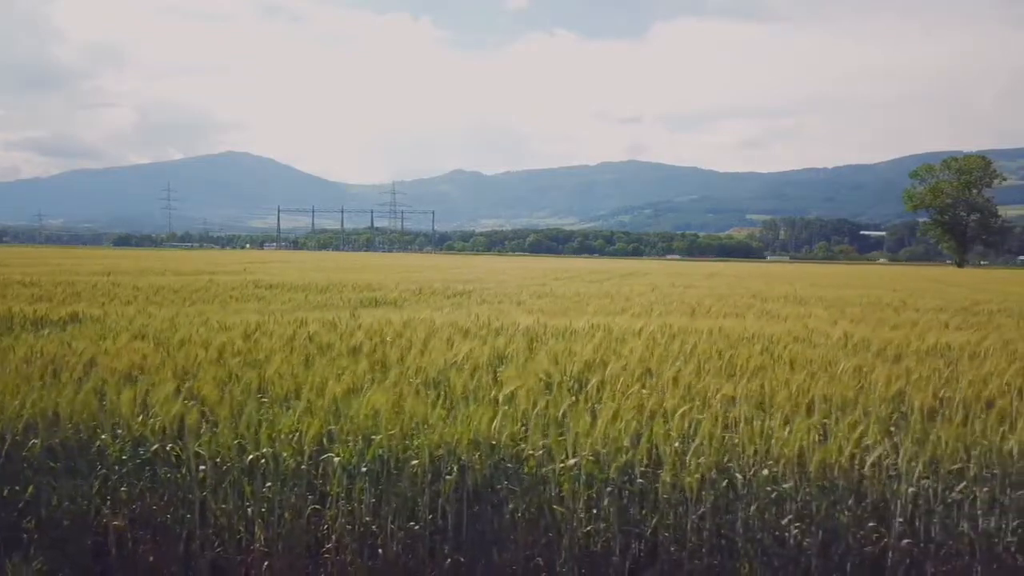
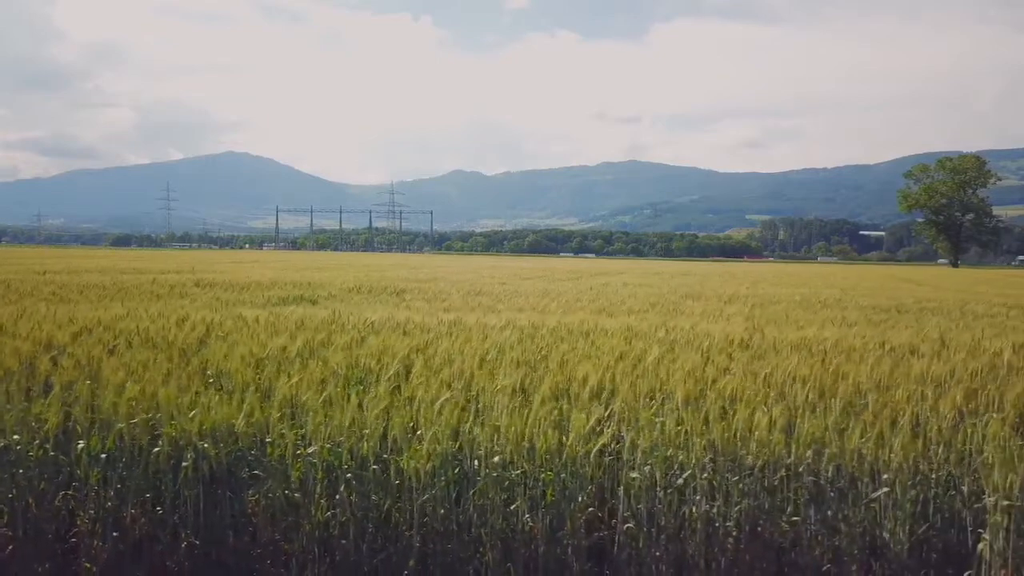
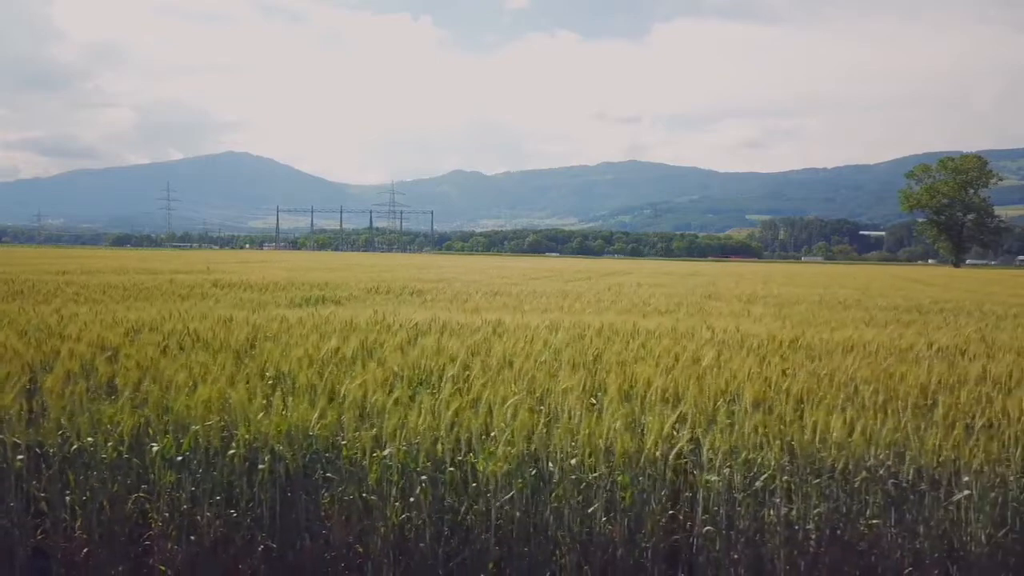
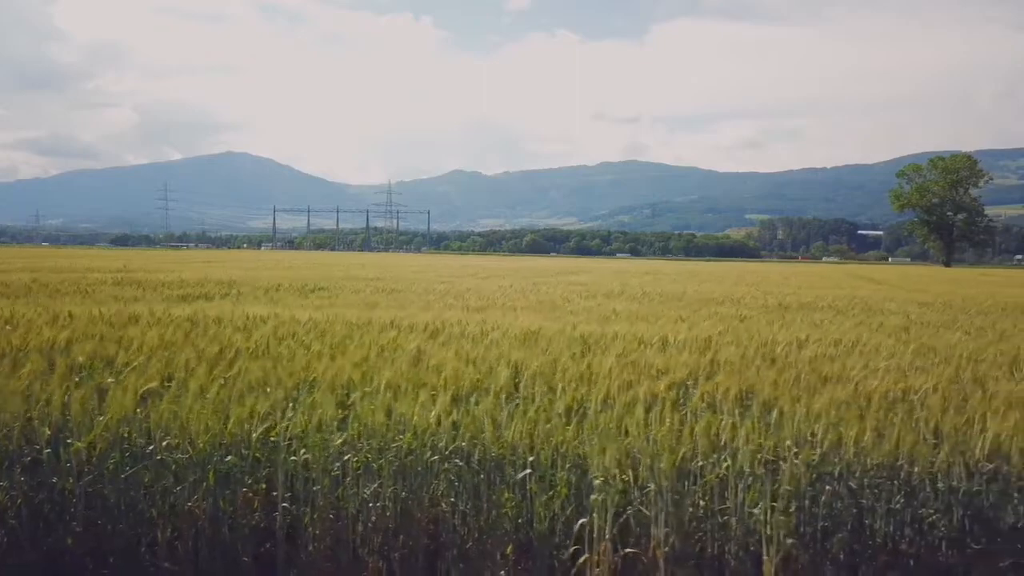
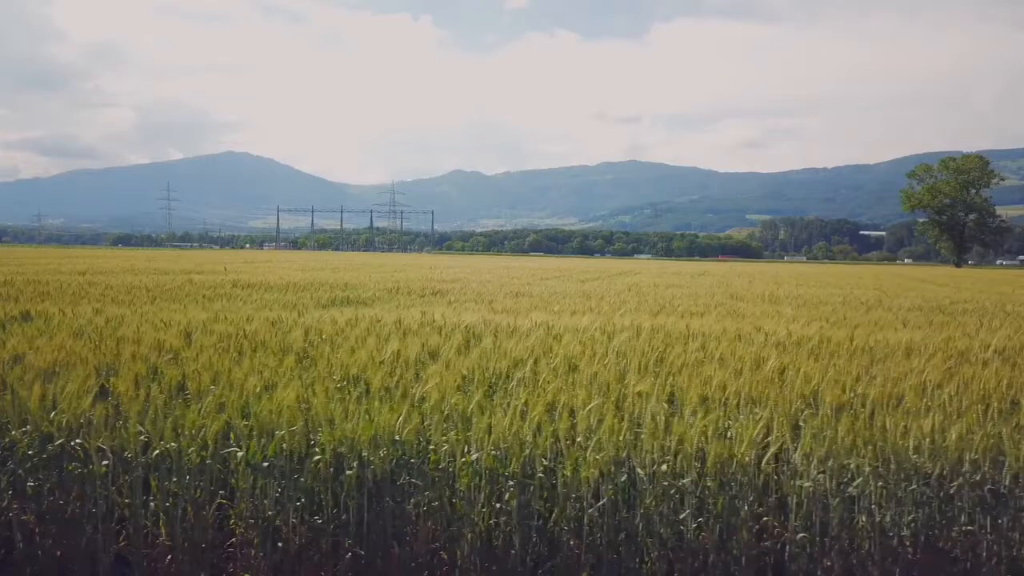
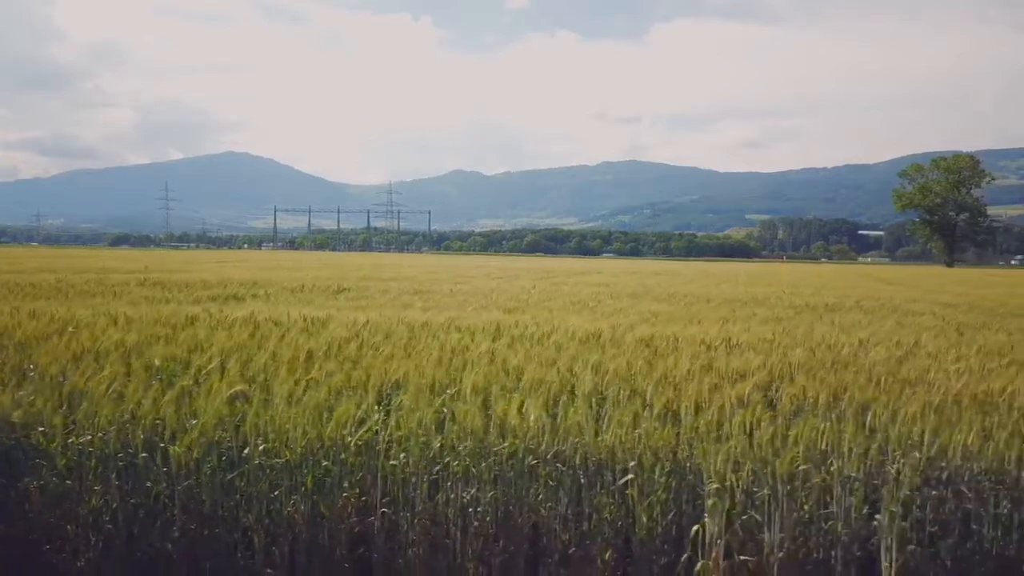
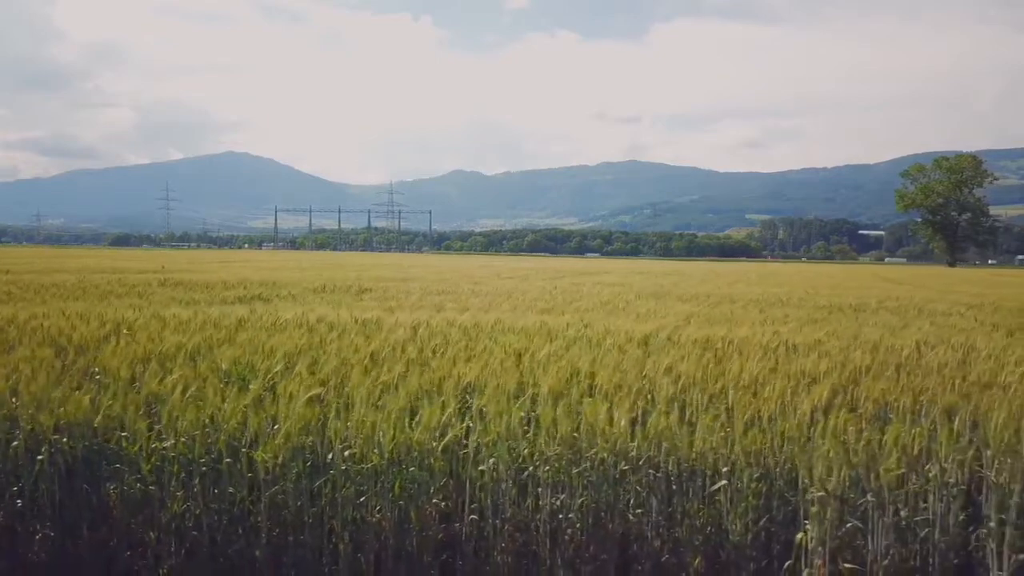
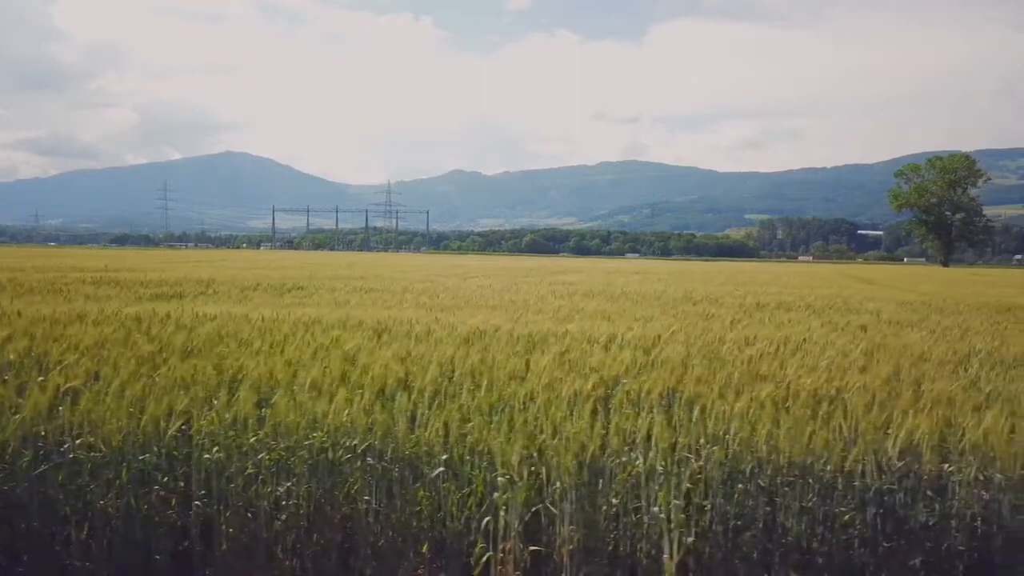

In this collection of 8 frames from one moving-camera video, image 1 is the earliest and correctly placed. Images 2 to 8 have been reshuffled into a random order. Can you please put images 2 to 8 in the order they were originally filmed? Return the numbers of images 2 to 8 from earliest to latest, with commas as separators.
5, 3, 2, 7, 6, 4, 8
